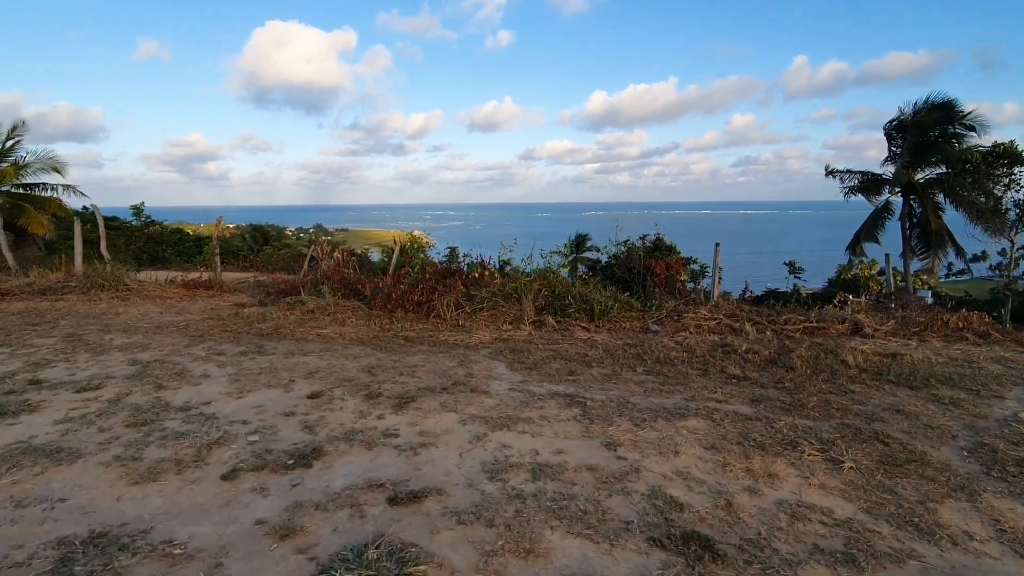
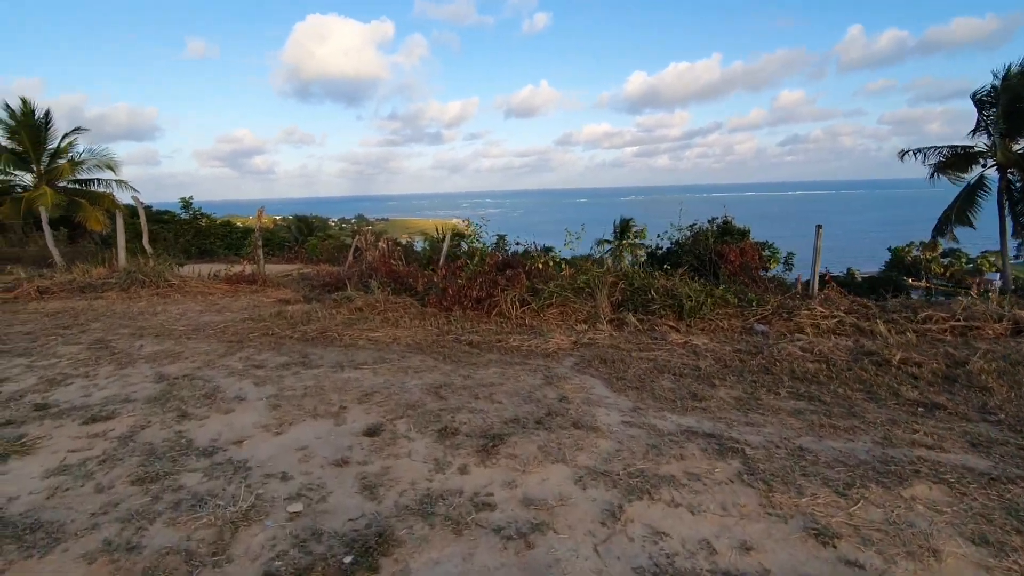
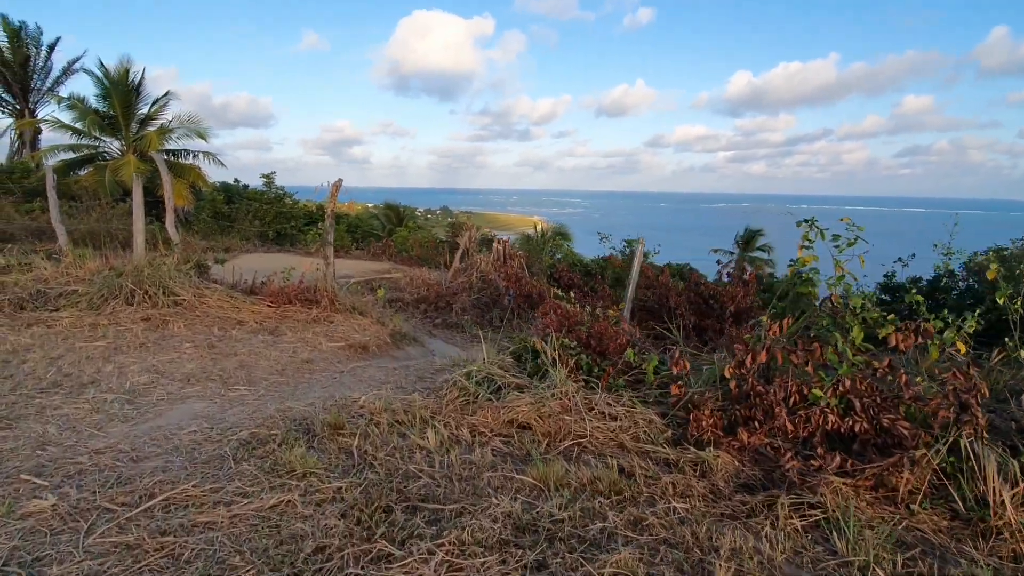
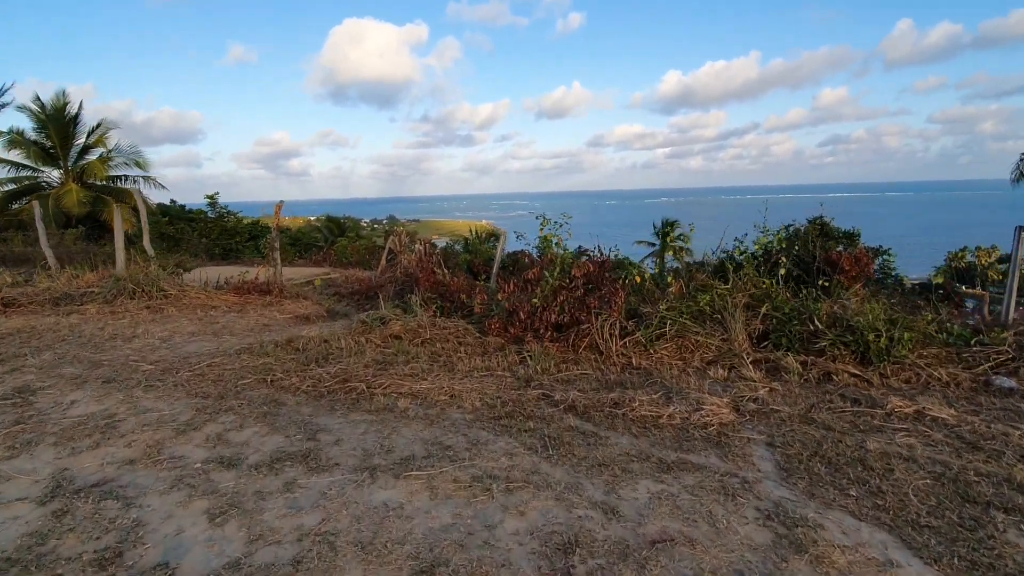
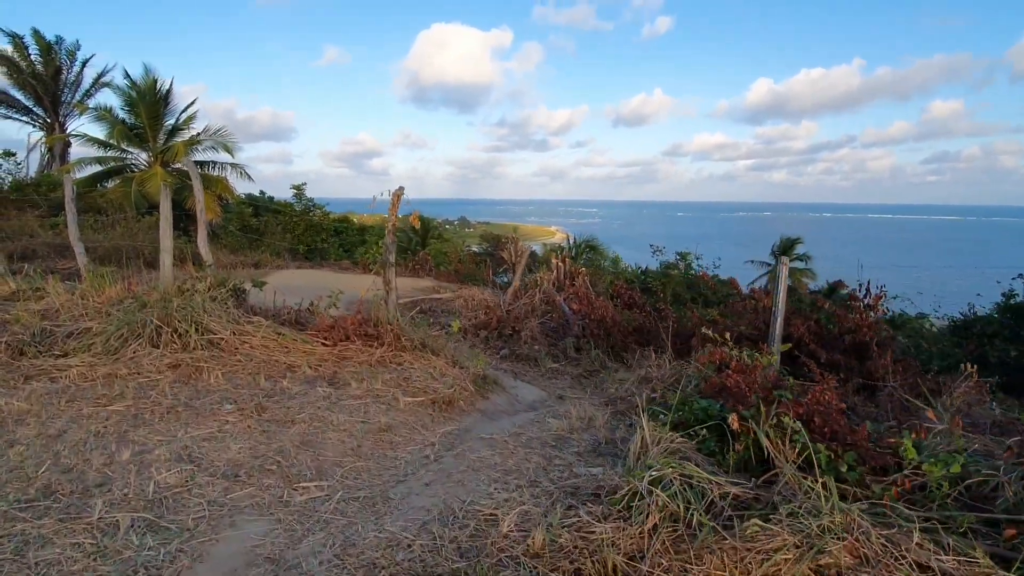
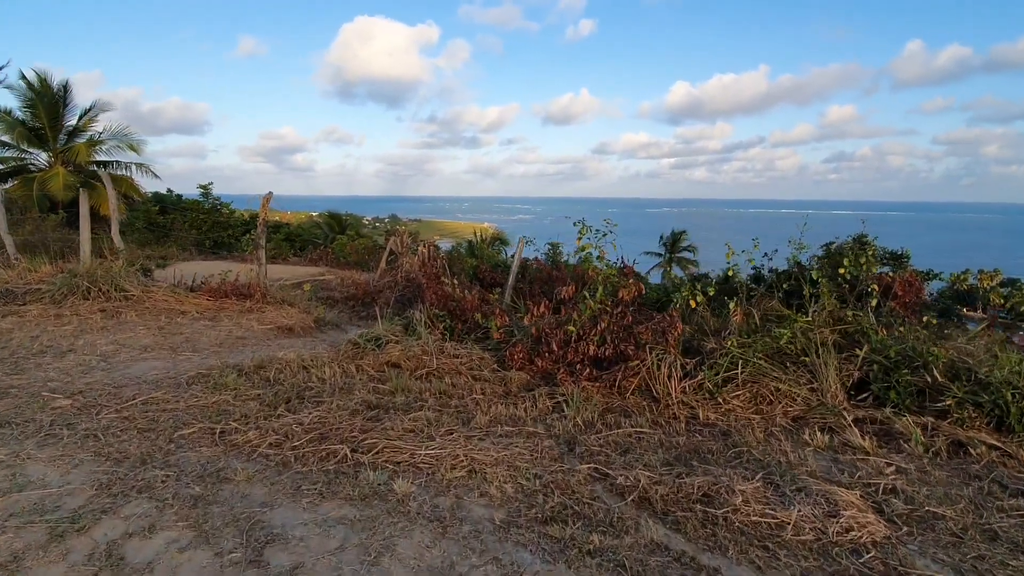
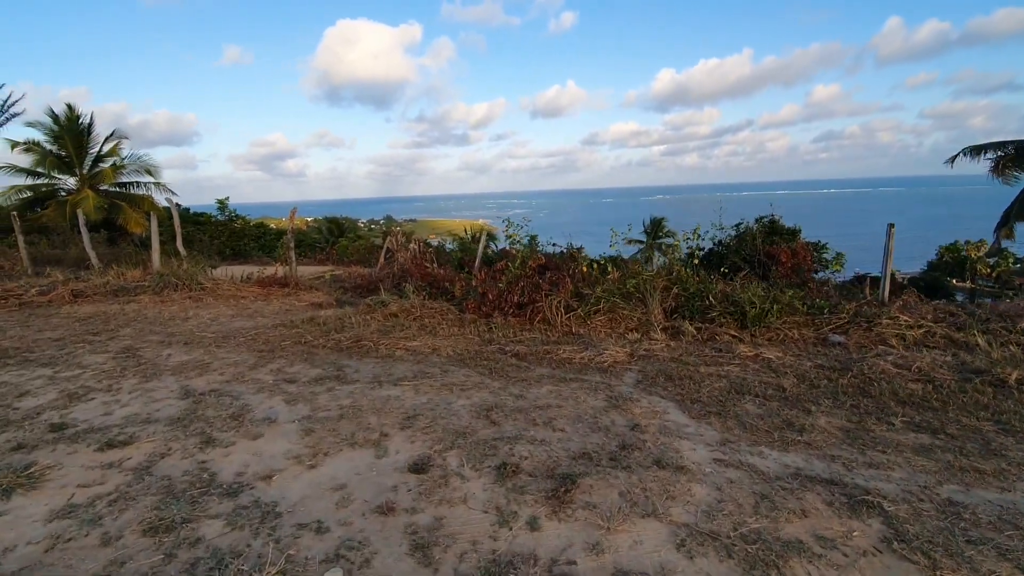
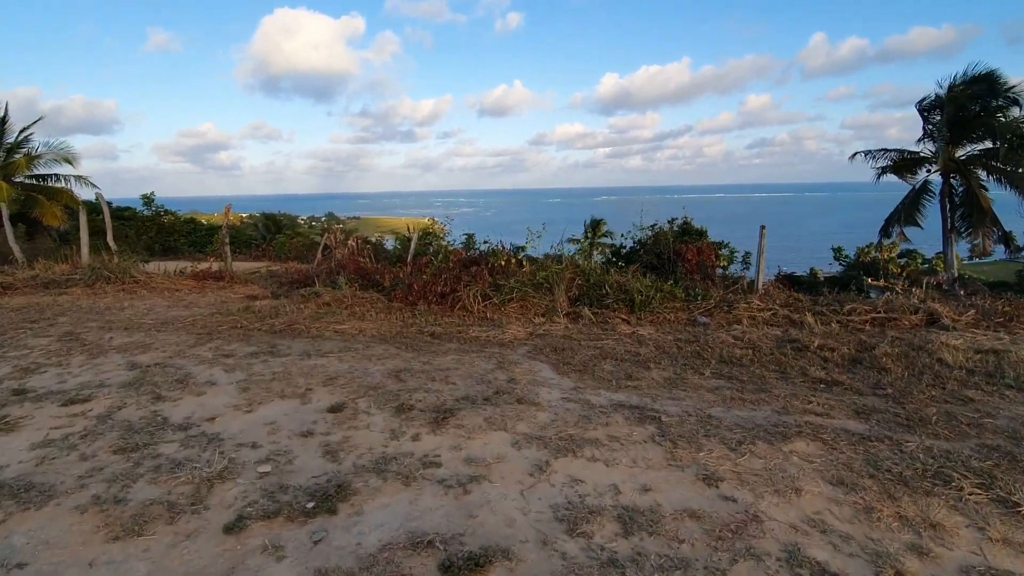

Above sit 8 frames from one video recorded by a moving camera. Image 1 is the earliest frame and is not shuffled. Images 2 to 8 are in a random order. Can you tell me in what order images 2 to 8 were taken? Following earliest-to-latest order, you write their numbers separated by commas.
8, 2, 7, 4, 6, 3, 5
